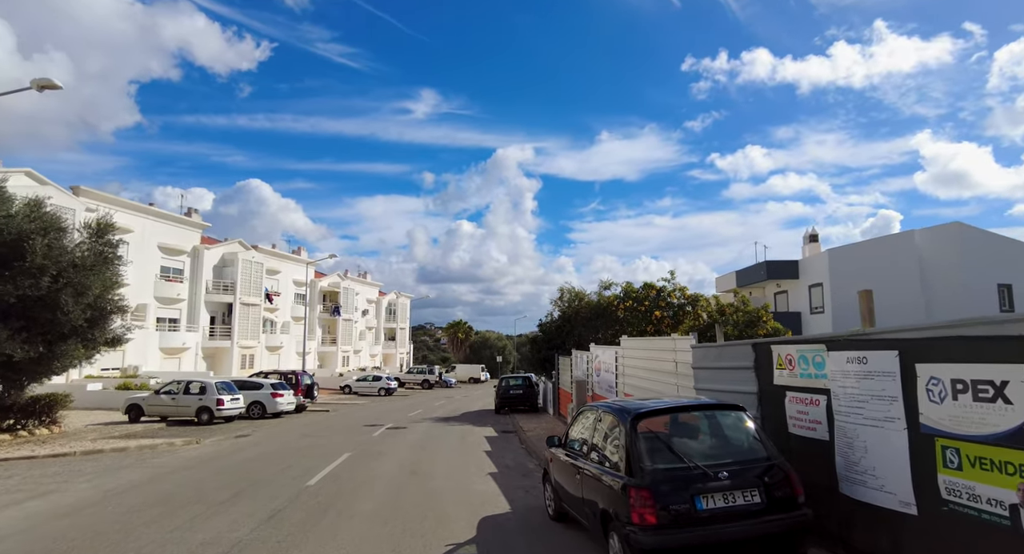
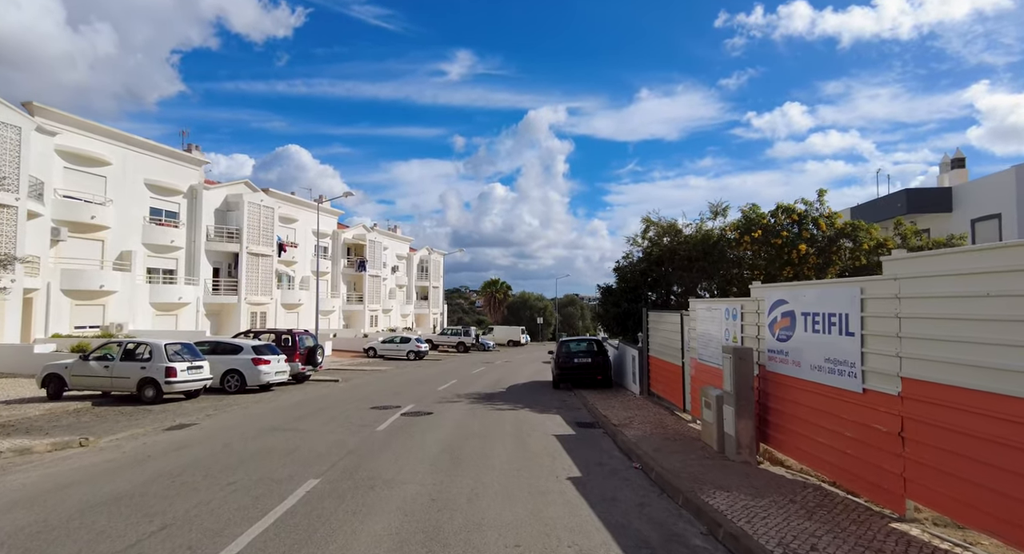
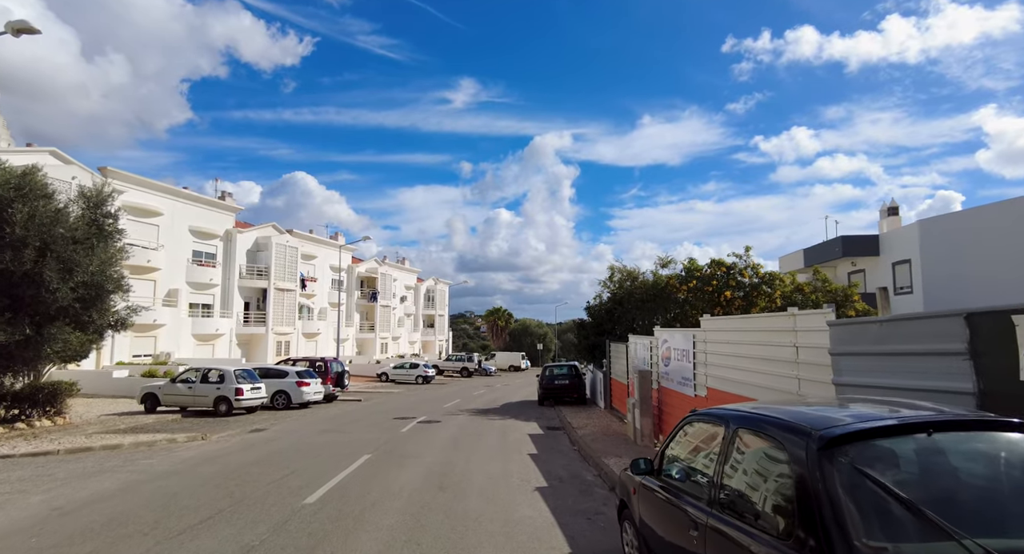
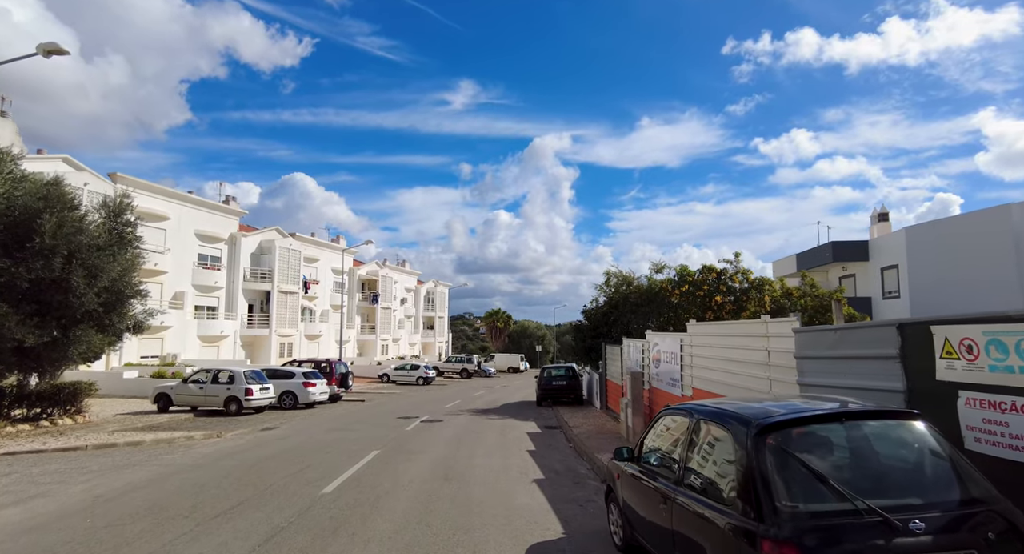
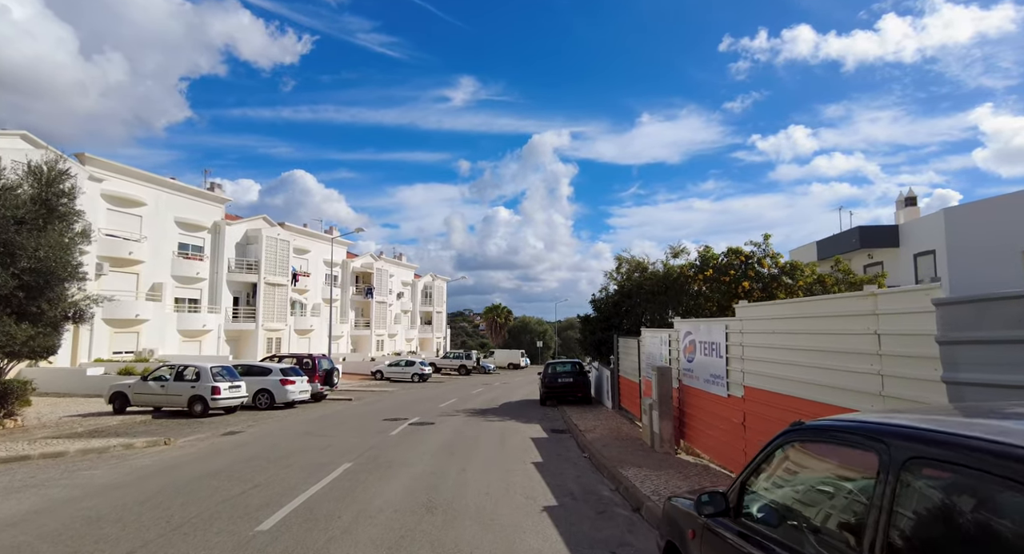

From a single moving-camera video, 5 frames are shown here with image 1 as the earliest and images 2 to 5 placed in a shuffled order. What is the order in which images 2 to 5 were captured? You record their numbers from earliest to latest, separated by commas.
4, 3, 5, 2
